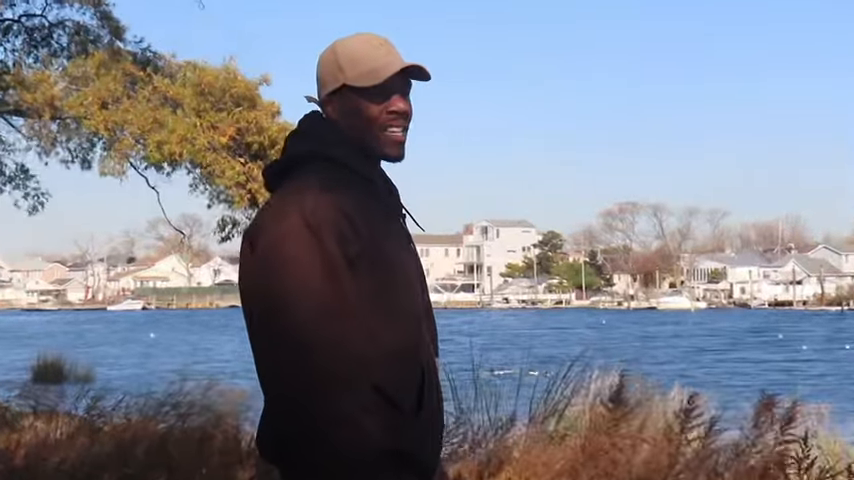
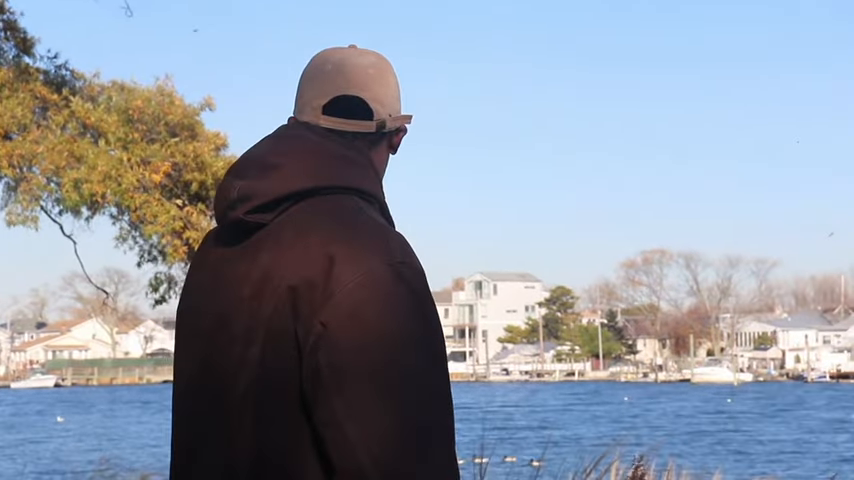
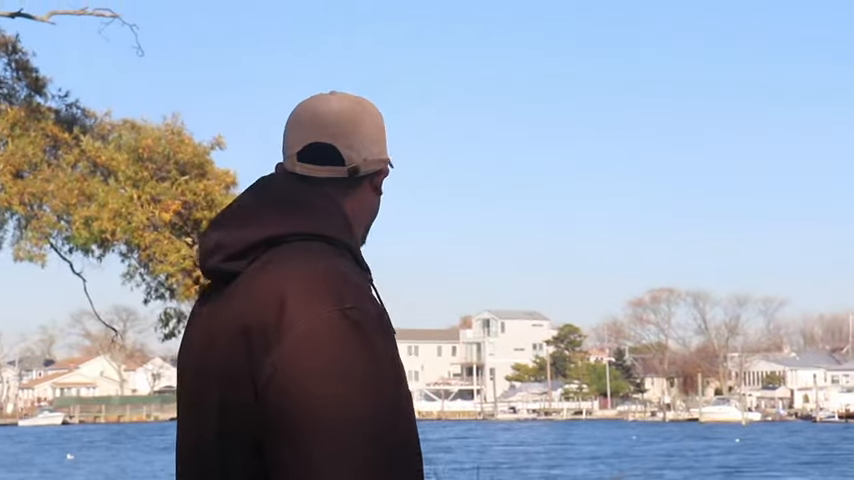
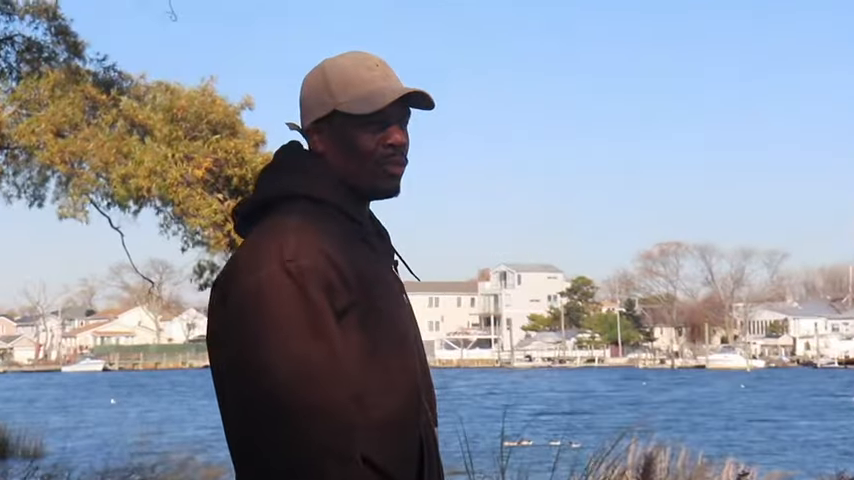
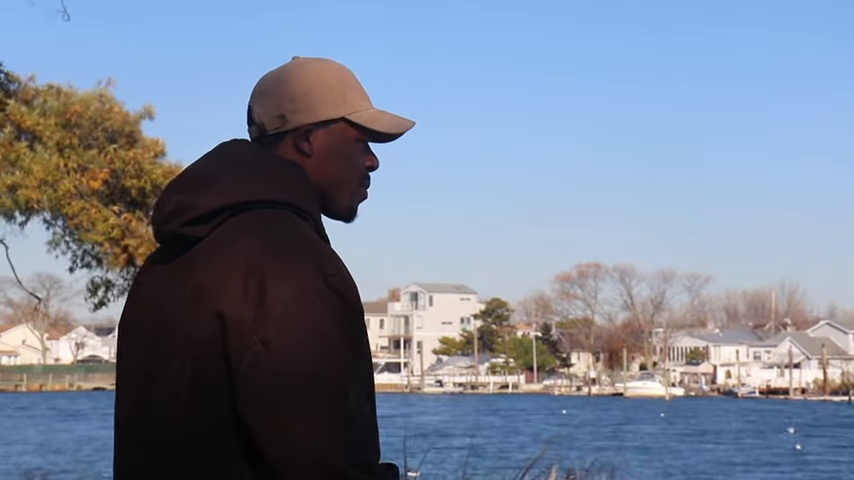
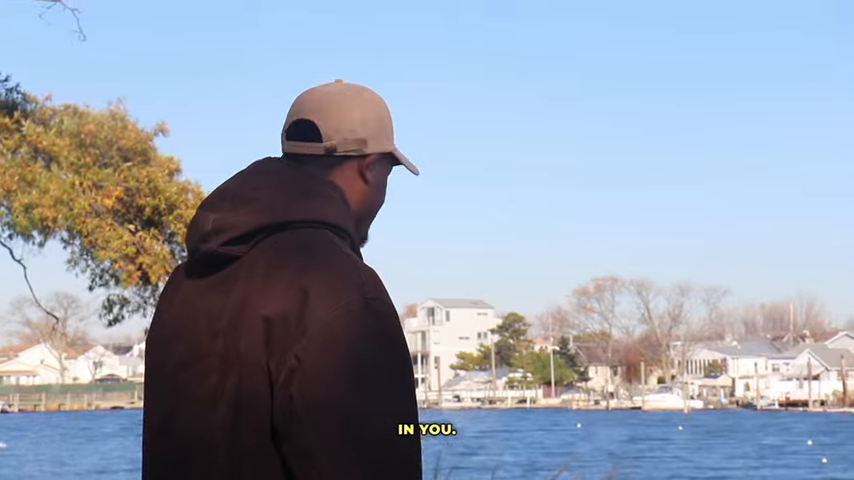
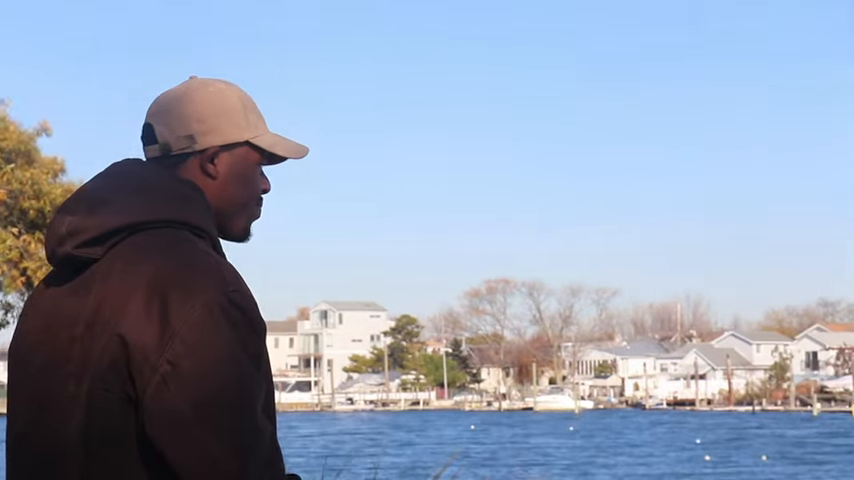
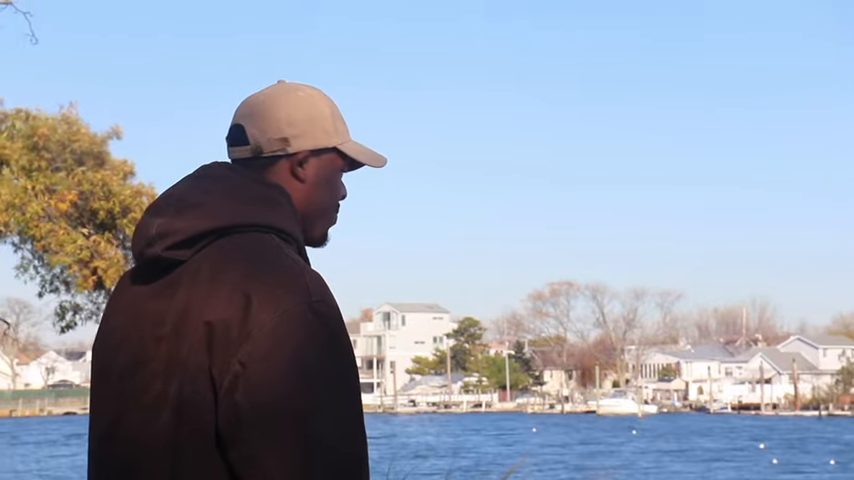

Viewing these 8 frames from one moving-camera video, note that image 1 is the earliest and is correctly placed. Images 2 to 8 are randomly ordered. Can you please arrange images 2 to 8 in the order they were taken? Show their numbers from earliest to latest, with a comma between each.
4, 3, 2, 6, 8, 7, 5
